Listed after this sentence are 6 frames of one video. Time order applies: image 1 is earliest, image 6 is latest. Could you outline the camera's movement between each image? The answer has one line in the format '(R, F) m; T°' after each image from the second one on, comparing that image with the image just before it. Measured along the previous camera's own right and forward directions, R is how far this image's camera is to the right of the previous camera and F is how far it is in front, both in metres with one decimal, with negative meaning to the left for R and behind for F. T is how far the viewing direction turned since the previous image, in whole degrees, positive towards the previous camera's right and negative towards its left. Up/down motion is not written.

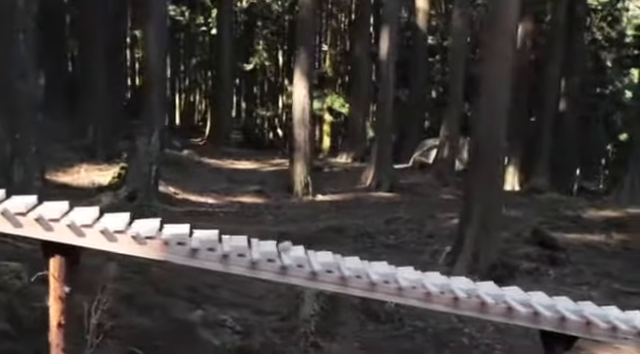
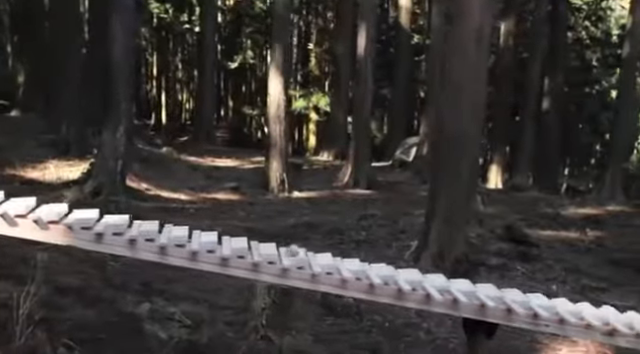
(+0.3, +0.1) m; +1°
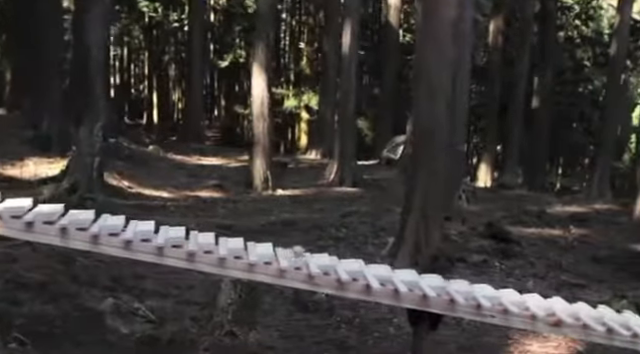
(+0.2, 0.0) m; 0°
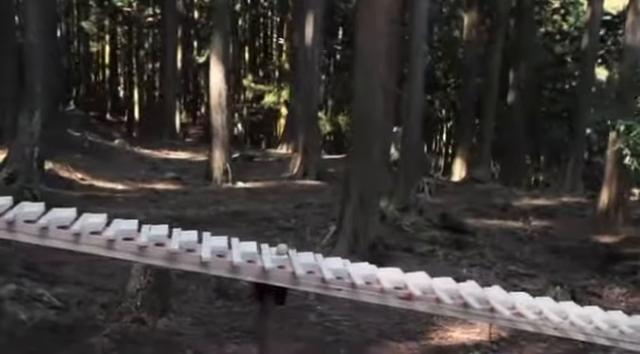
(+0.5, +0.1) m; +1°
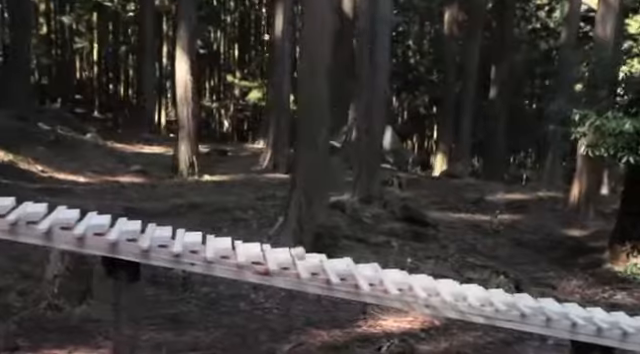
(+0.5, +0.1) m; 0°
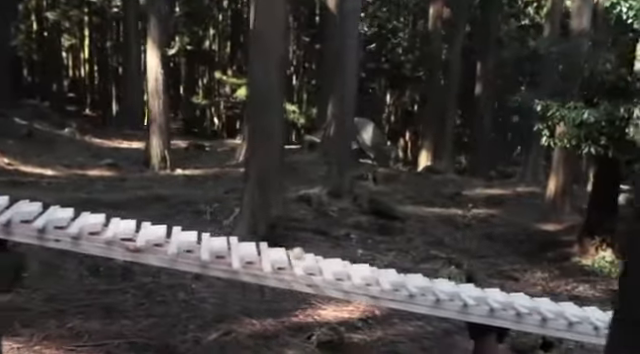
(+0.4, +0.1) m; 0°
